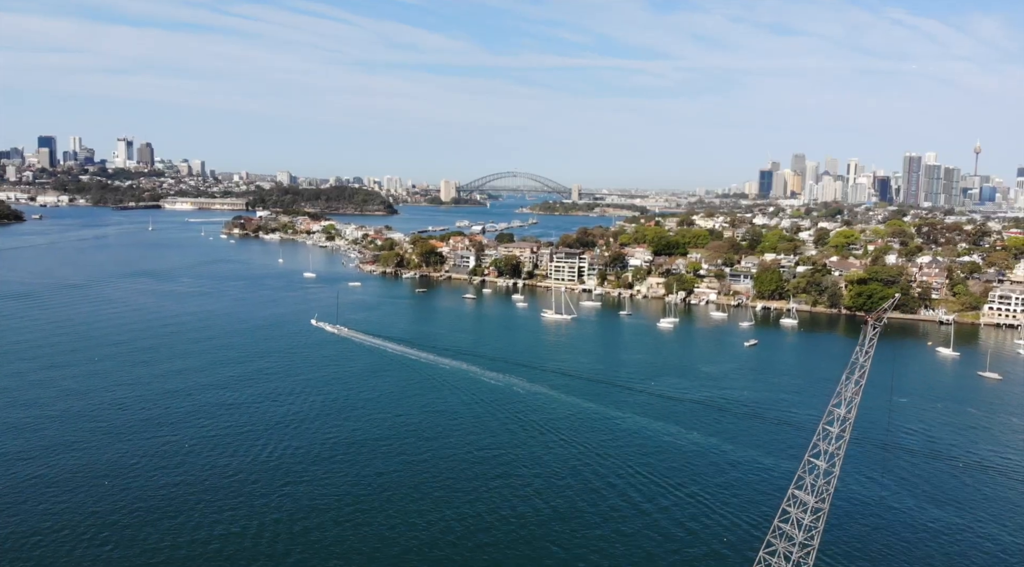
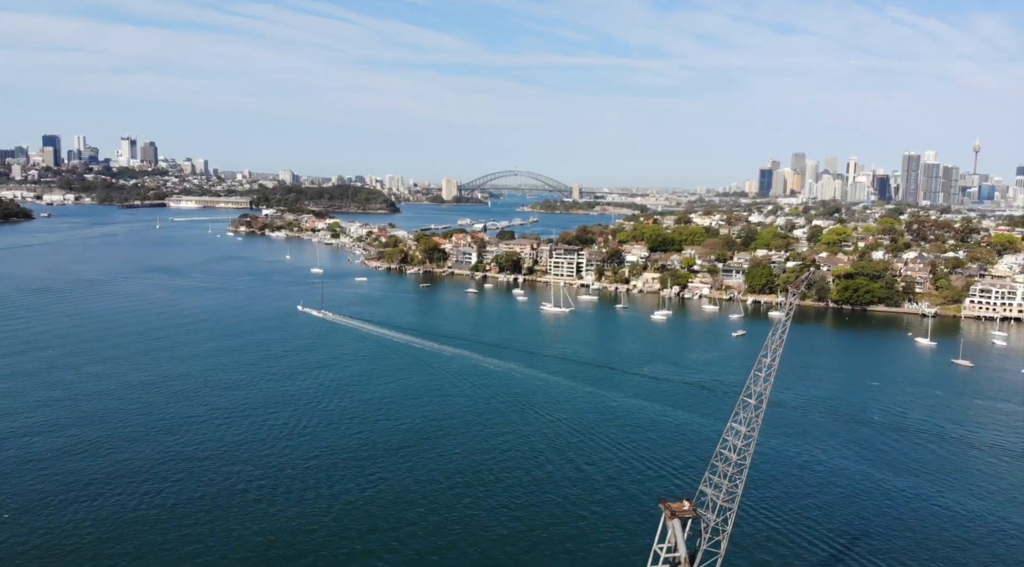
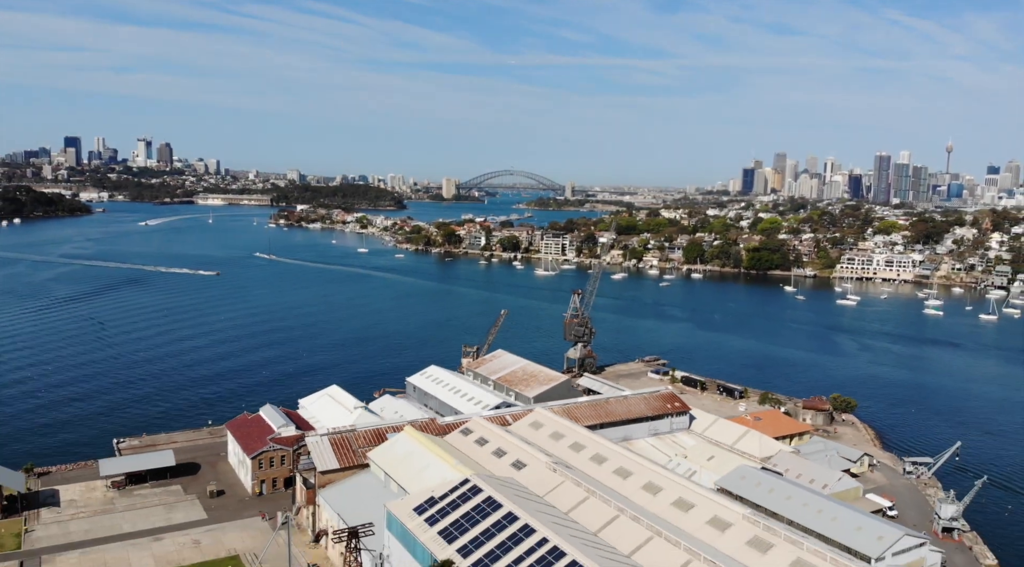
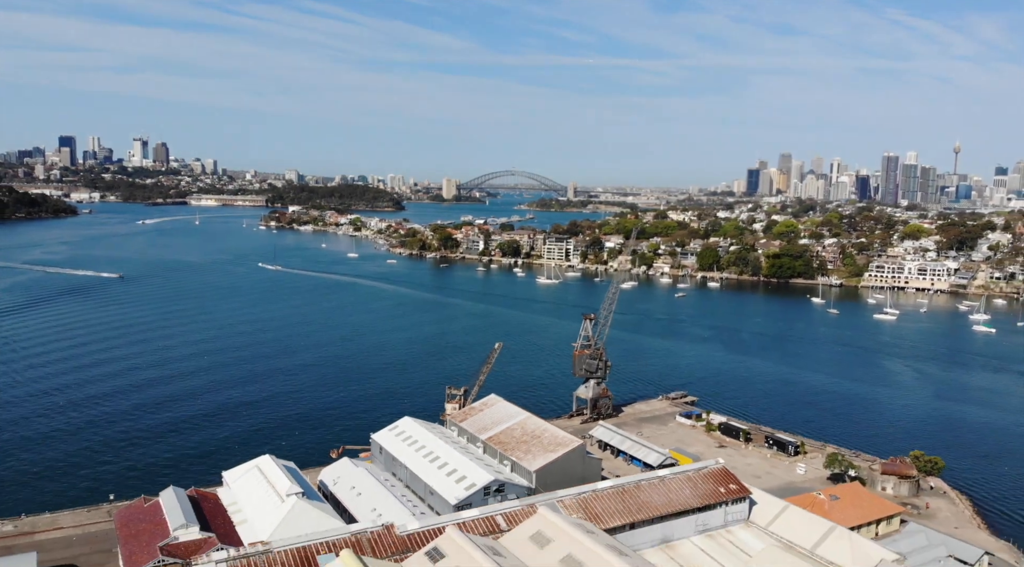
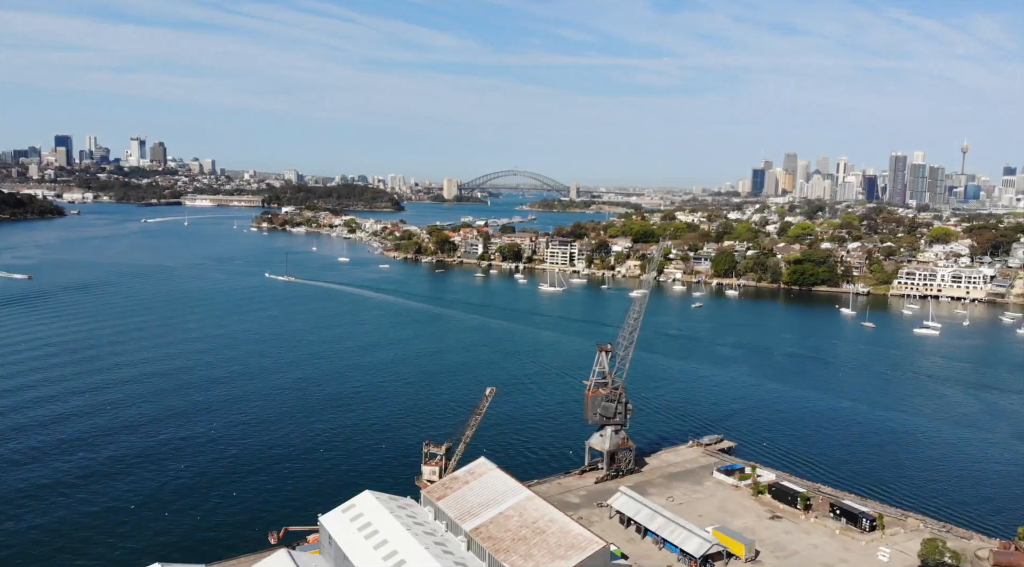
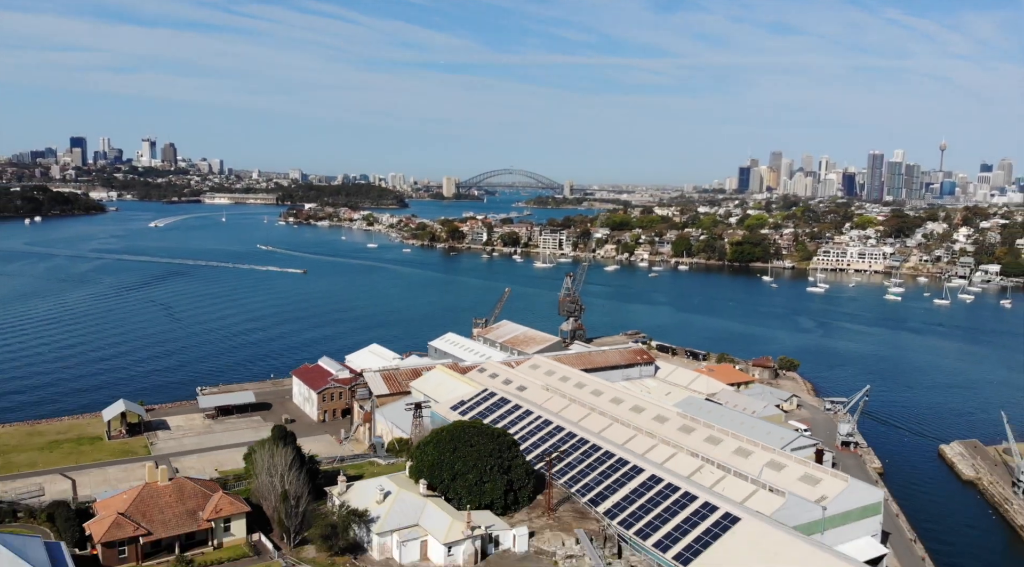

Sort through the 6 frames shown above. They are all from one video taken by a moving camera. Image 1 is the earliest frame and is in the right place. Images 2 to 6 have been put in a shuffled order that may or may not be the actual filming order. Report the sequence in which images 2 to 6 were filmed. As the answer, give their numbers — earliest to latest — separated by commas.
2, 5, 4, 3, 6
